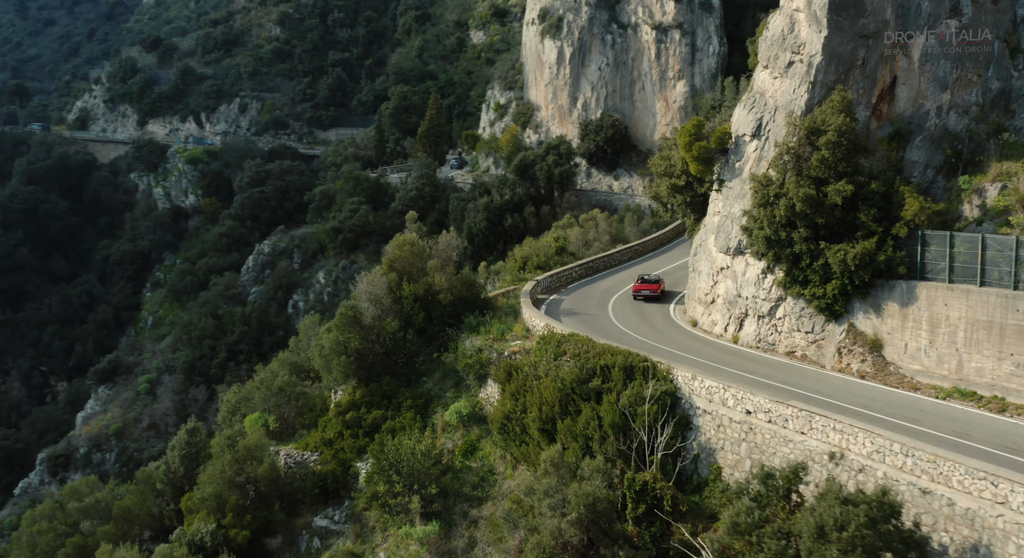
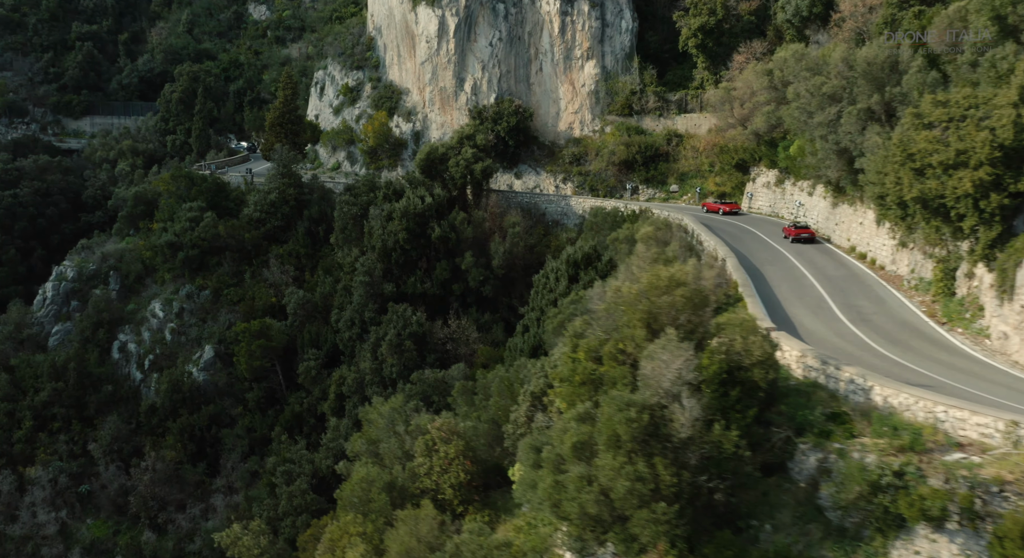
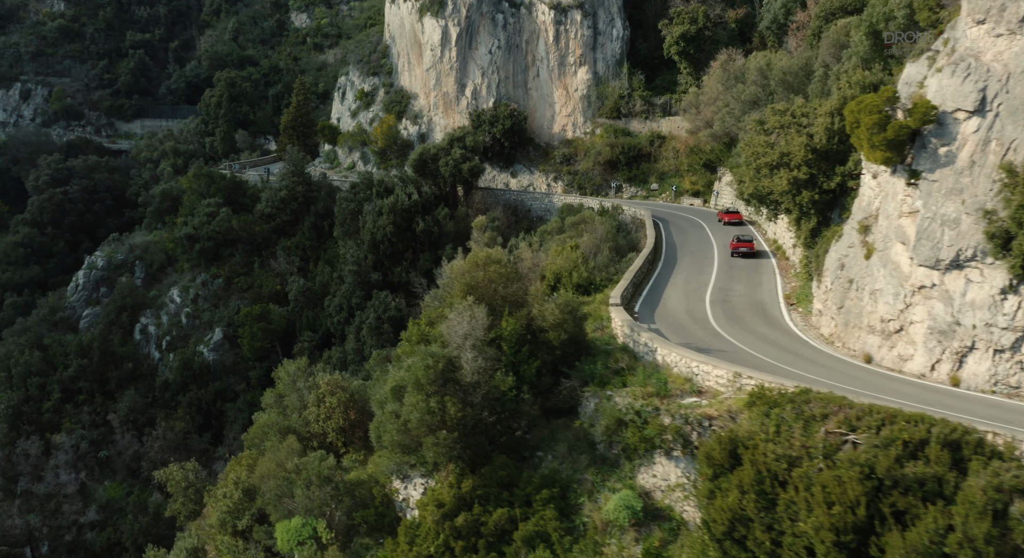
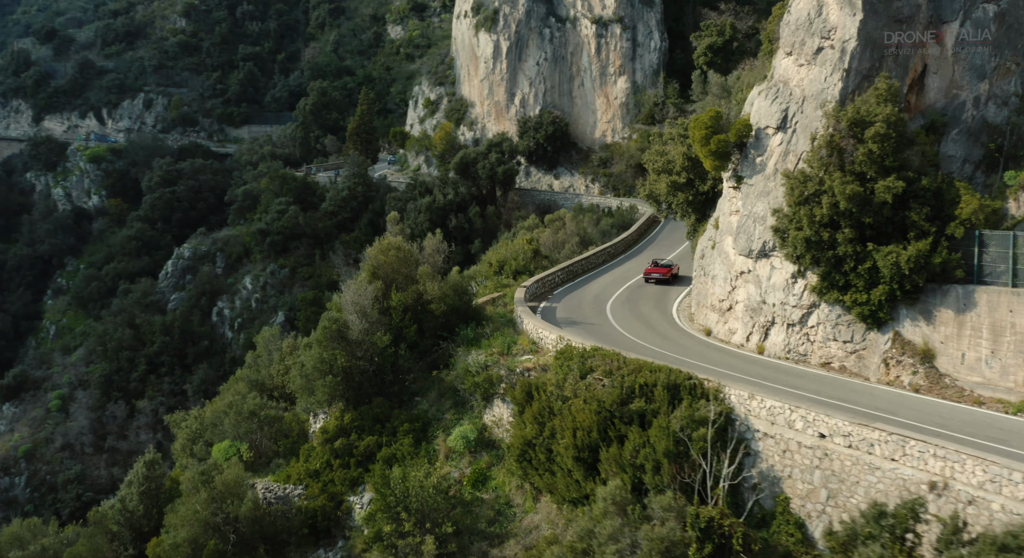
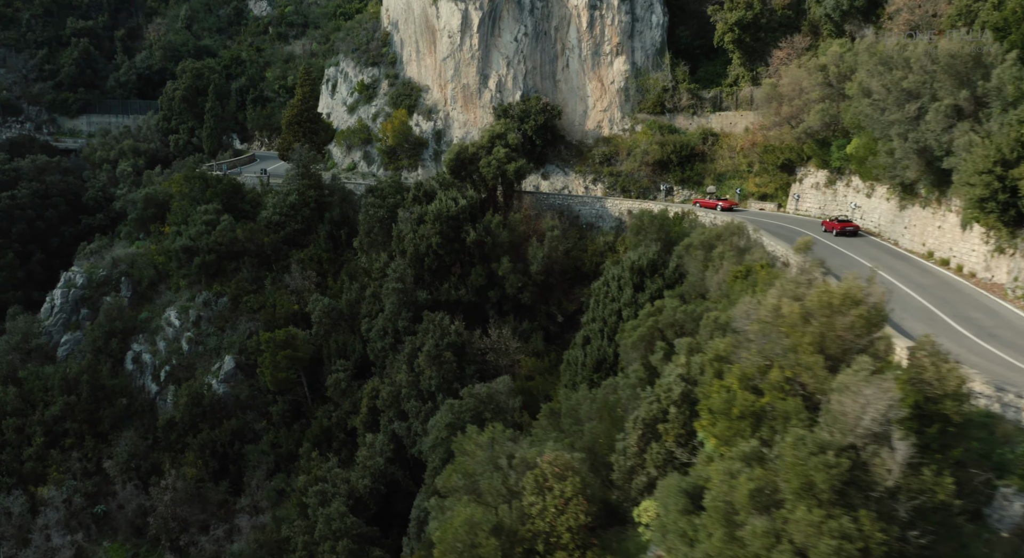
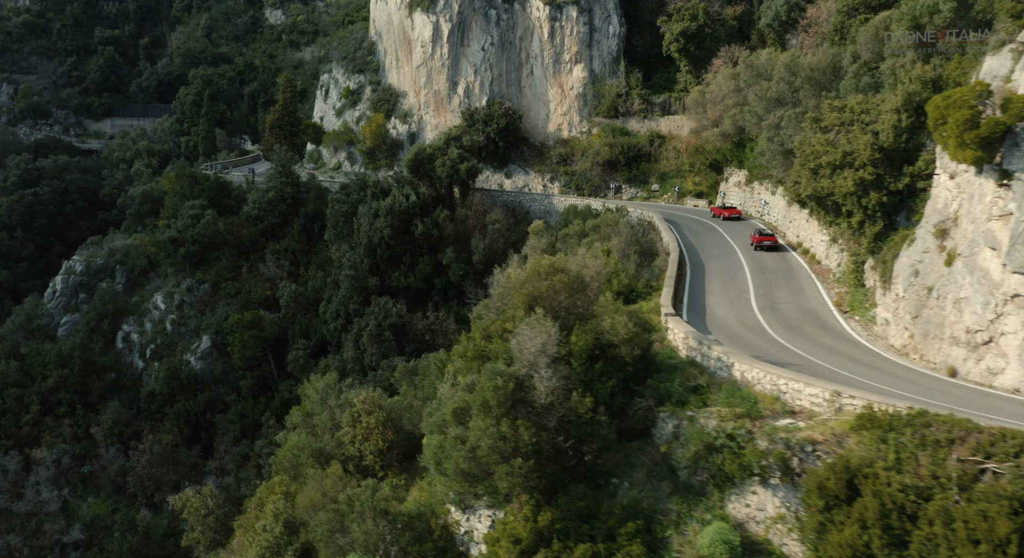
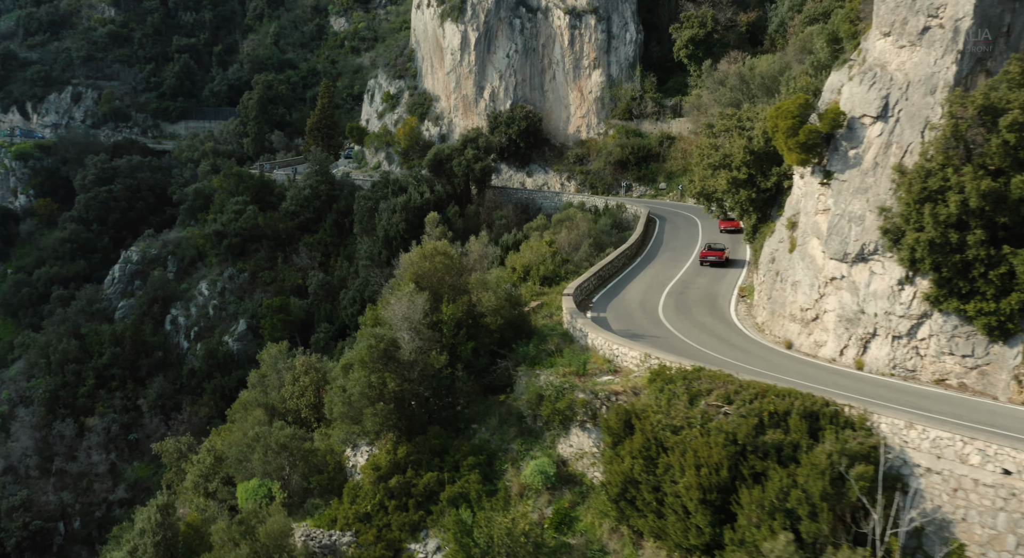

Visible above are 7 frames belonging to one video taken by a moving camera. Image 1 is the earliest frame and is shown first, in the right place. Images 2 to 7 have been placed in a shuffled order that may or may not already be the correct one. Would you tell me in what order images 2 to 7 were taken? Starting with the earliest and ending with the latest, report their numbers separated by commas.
4, 7, 3, 6, 2, 5
